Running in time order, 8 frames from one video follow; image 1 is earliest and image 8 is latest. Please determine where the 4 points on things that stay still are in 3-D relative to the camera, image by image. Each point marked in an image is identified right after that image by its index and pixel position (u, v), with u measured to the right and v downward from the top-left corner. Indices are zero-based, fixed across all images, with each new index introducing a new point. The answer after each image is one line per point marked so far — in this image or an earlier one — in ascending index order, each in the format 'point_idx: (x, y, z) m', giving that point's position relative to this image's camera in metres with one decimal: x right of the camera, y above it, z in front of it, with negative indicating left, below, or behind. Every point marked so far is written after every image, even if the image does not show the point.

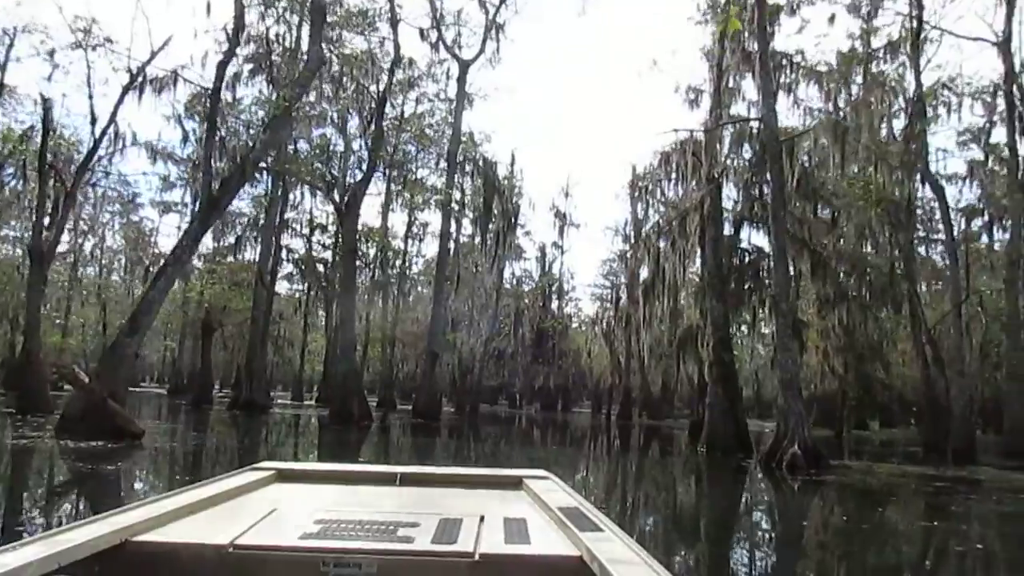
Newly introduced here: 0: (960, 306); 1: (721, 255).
0: (+8.9, -0.3, +17.7) m
1: (+4.3, +0.7, +18.5) m
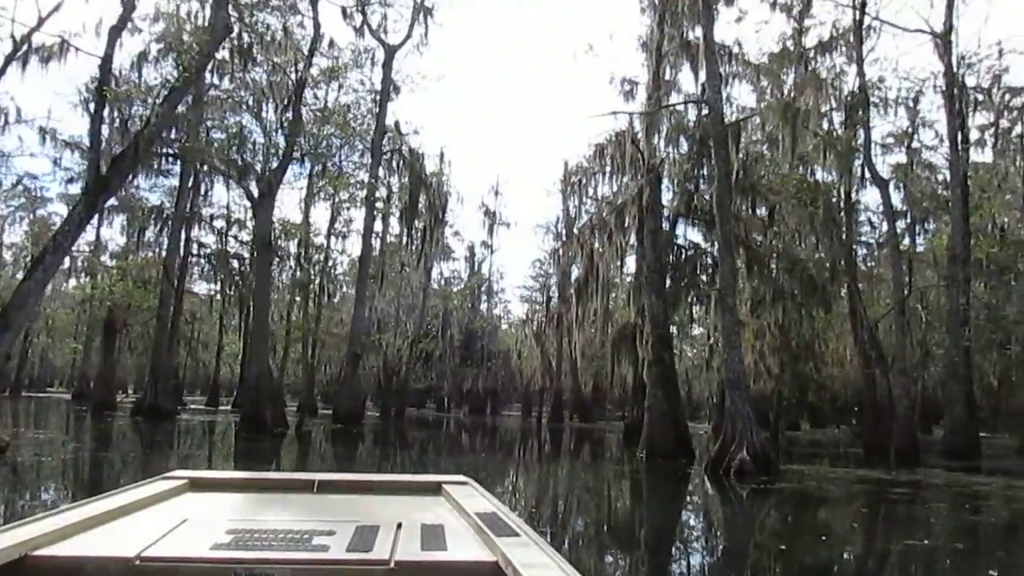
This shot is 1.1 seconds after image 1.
0: (+7.5, -0.3, +17.2) m
1: (+2.9, +0.8, +17.6) m
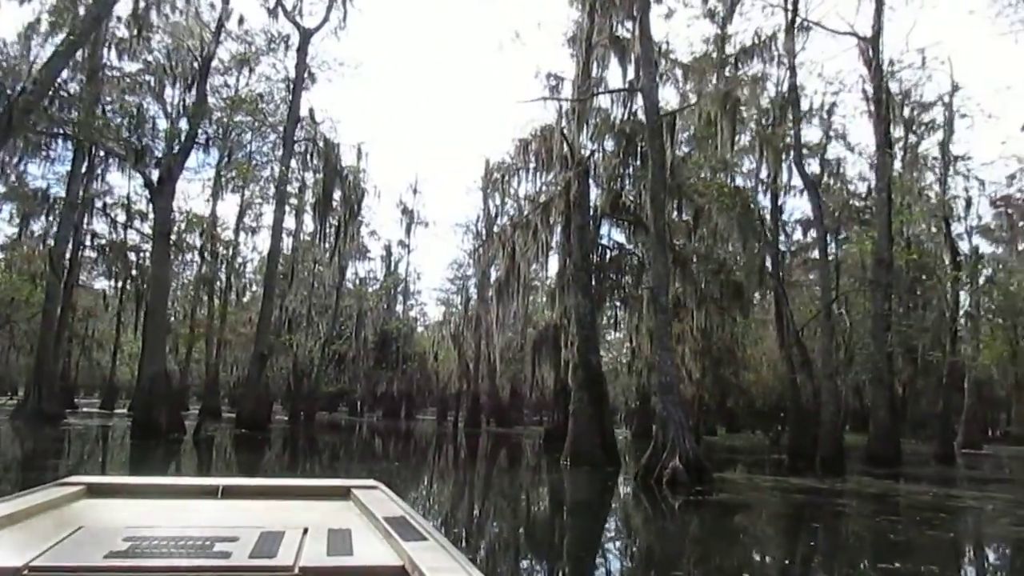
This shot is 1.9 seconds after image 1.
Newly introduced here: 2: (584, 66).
0: (+6.0, -0.3, +17.0) m
1: (+1.4, +0.8, +17.0) m
2: (+1.5, +4.5, +18.1) m
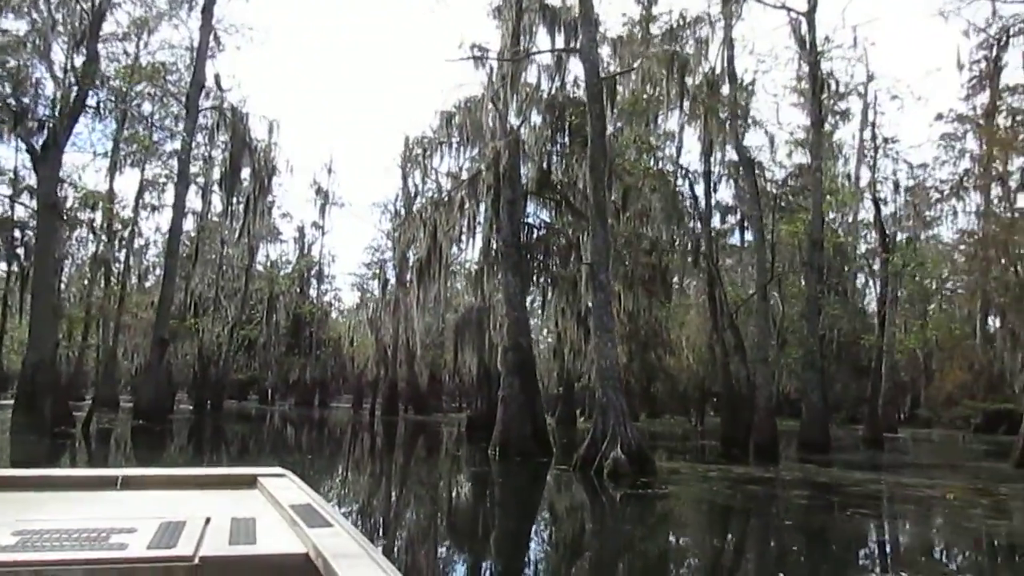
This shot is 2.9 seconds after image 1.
0: (+4.6, 0.0, +16.5) m
1: (+0.1, +1.2, +16.1) m
2: (0.0, +4.8, +17.1) m
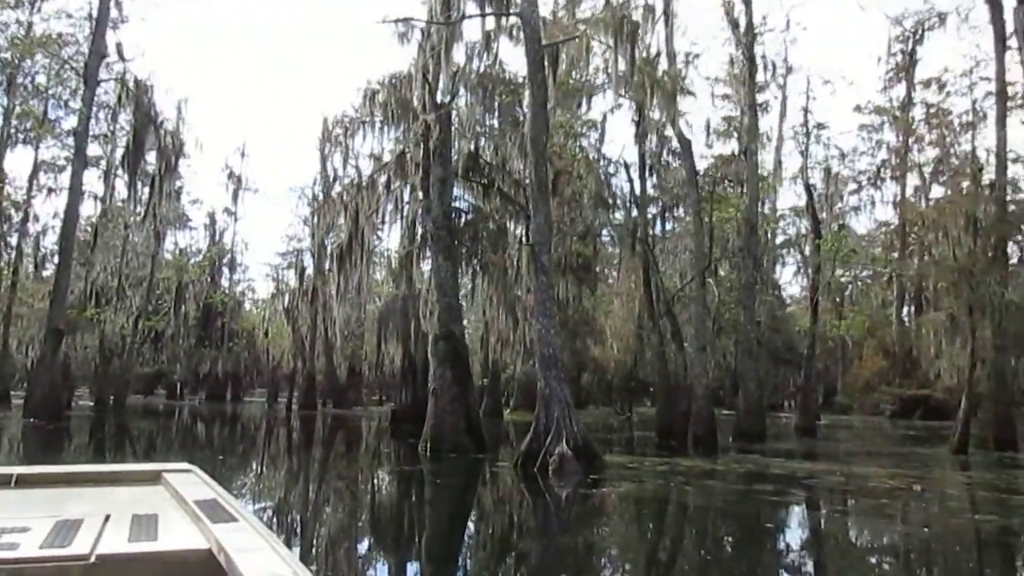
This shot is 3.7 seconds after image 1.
0: (+3.4, +0.3, +16.0) m
1: (-1.1, +1.4, +15.2) m
2: (-1.3, +5.1, +16.2) m
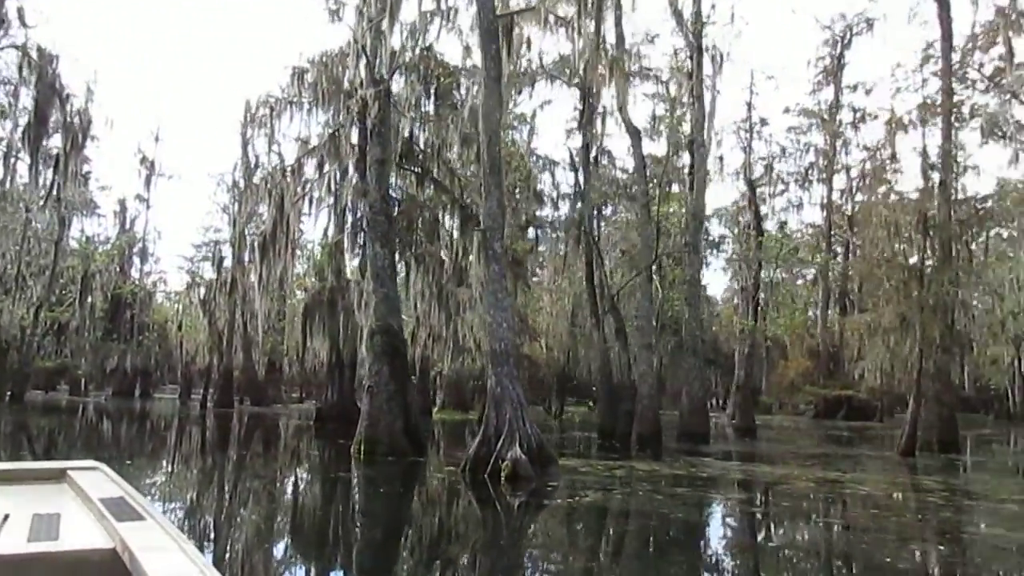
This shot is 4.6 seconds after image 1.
0: (+2.3, +0.3, +15.5) m
1: (-2.1, +1.5, +14.2) m
2: (-2.3, +5.2, +15.2) m
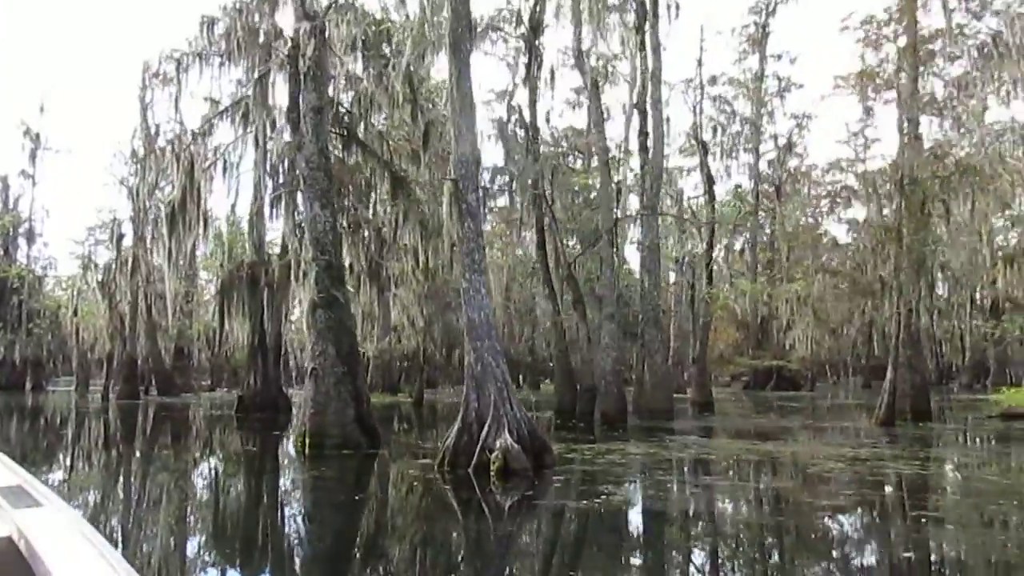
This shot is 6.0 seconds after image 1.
0: (+1.5, +0.9, +14.3) m
1: (-2.8, +2.0, +12.6) m
2: (-3.1, +5.7, +13.4) m
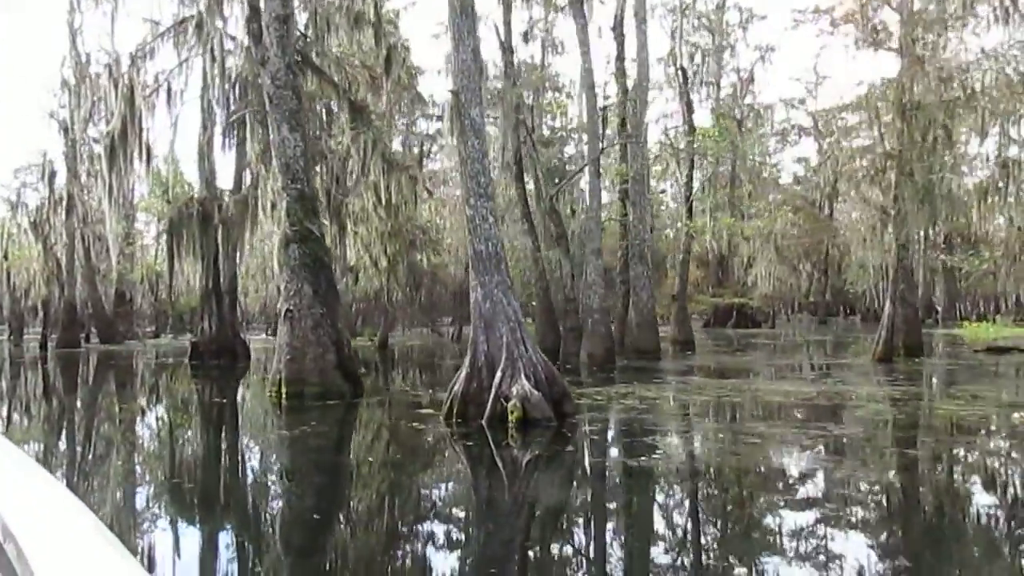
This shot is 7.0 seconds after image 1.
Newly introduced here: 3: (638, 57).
0: (+1.1, +1.8, +13.4) m
1: (-3.0, +2.8, +11.3) m
2: (-3.5, +6.5, +11.9) m
3: (+2.0, +3.8, +14.6) m
